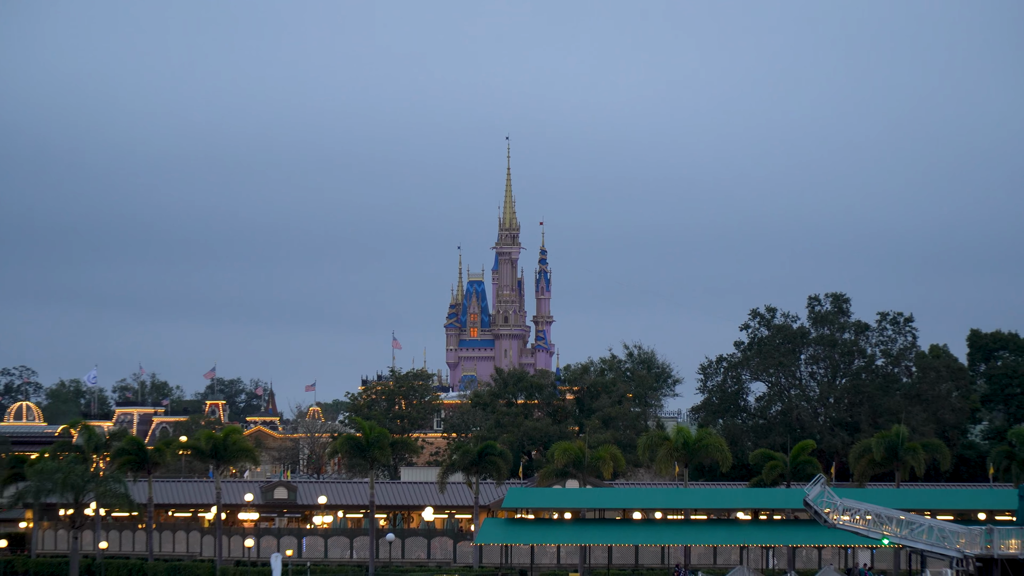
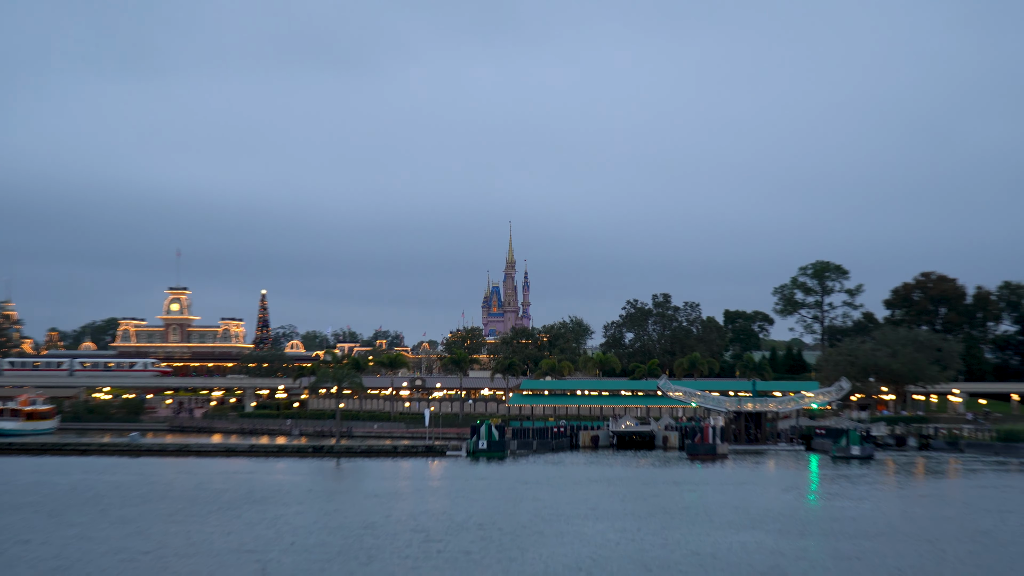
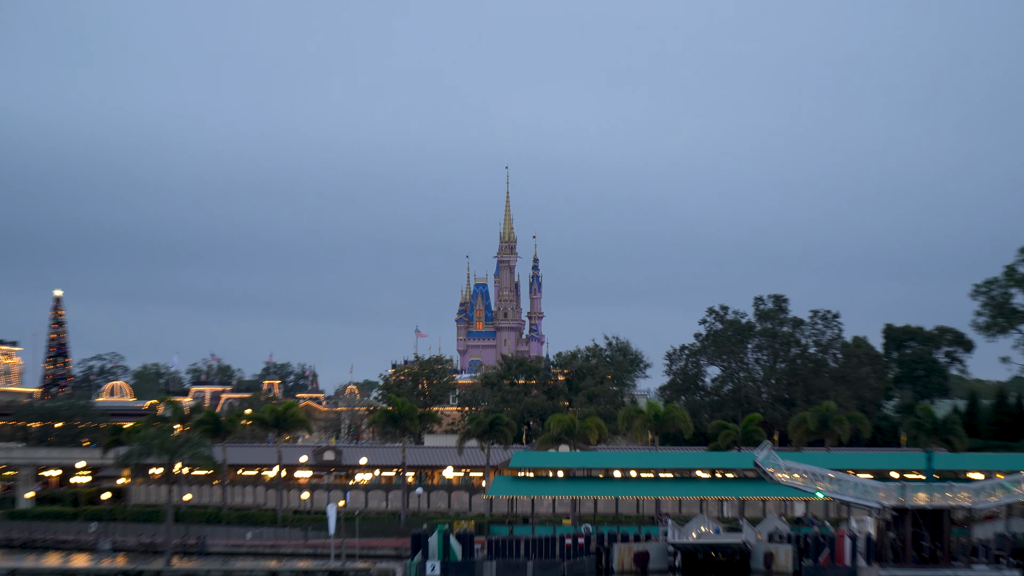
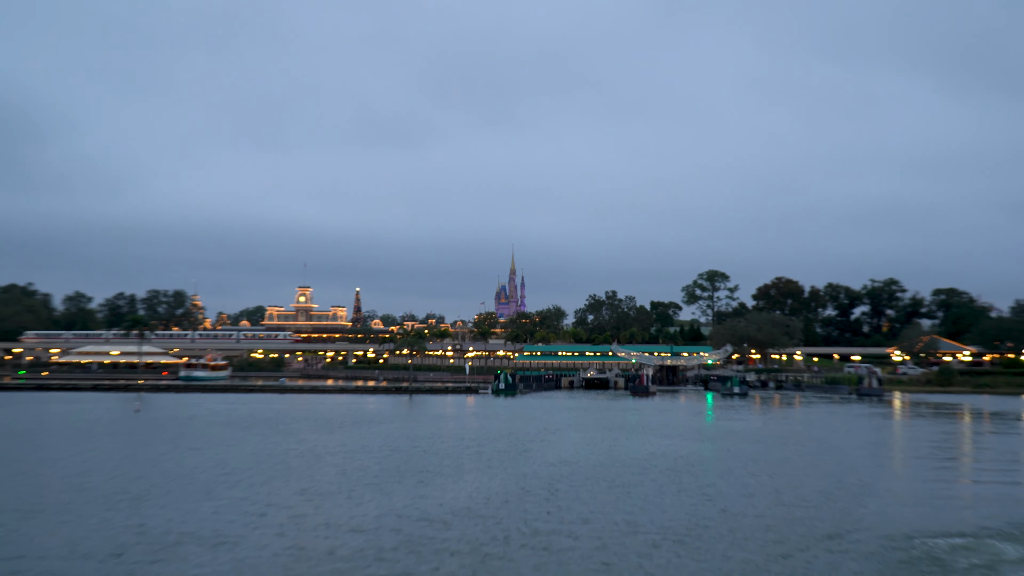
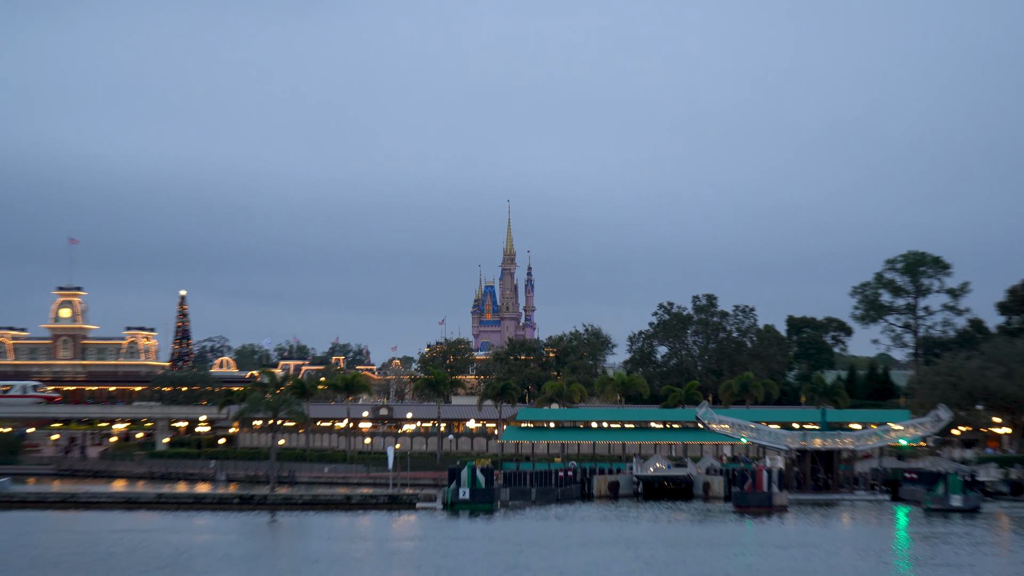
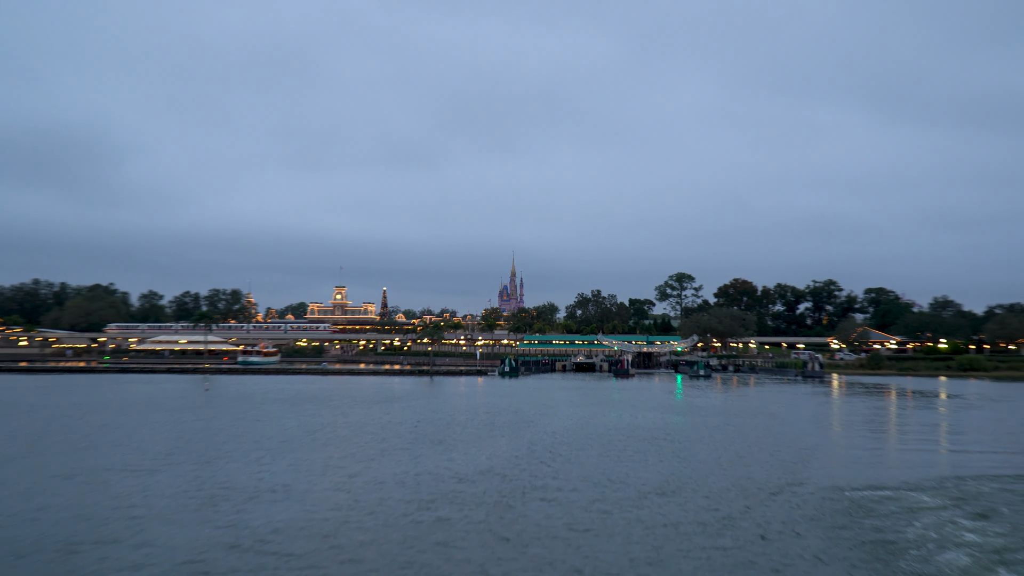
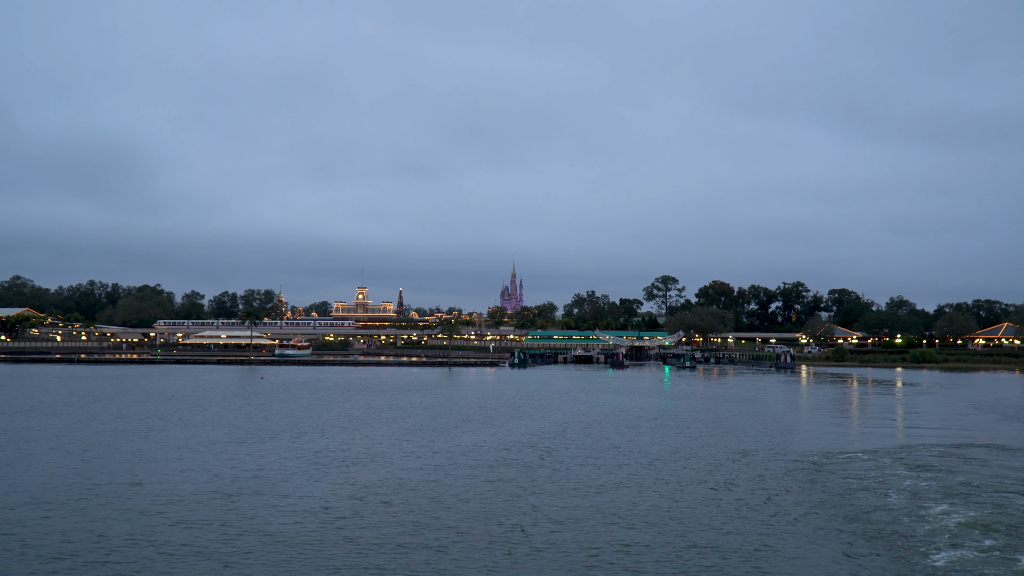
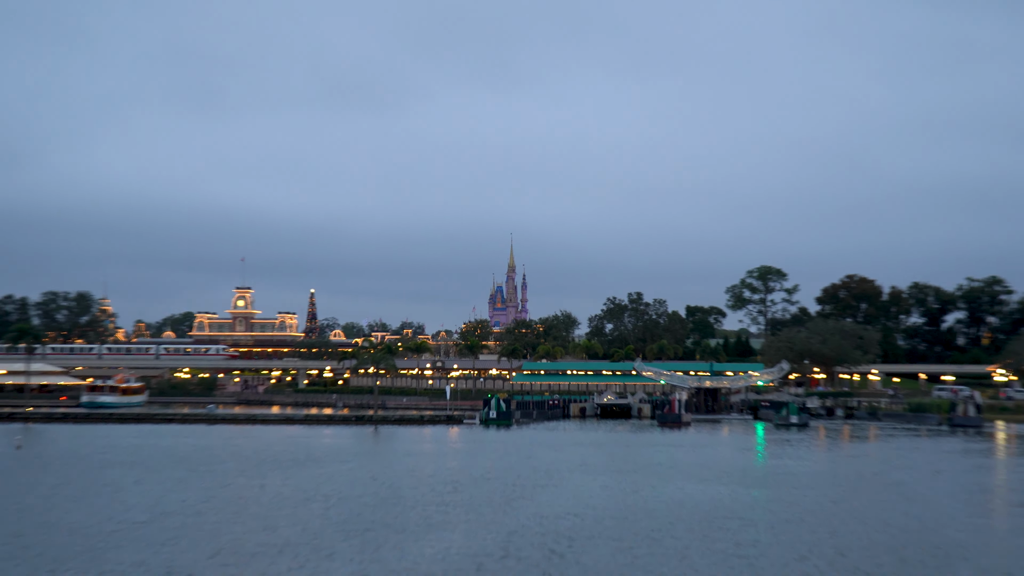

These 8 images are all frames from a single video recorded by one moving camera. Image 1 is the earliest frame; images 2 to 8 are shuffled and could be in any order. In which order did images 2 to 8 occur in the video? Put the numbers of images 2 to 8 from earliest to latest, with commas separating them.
3, 5, 2, 8, 4, 6, 7
